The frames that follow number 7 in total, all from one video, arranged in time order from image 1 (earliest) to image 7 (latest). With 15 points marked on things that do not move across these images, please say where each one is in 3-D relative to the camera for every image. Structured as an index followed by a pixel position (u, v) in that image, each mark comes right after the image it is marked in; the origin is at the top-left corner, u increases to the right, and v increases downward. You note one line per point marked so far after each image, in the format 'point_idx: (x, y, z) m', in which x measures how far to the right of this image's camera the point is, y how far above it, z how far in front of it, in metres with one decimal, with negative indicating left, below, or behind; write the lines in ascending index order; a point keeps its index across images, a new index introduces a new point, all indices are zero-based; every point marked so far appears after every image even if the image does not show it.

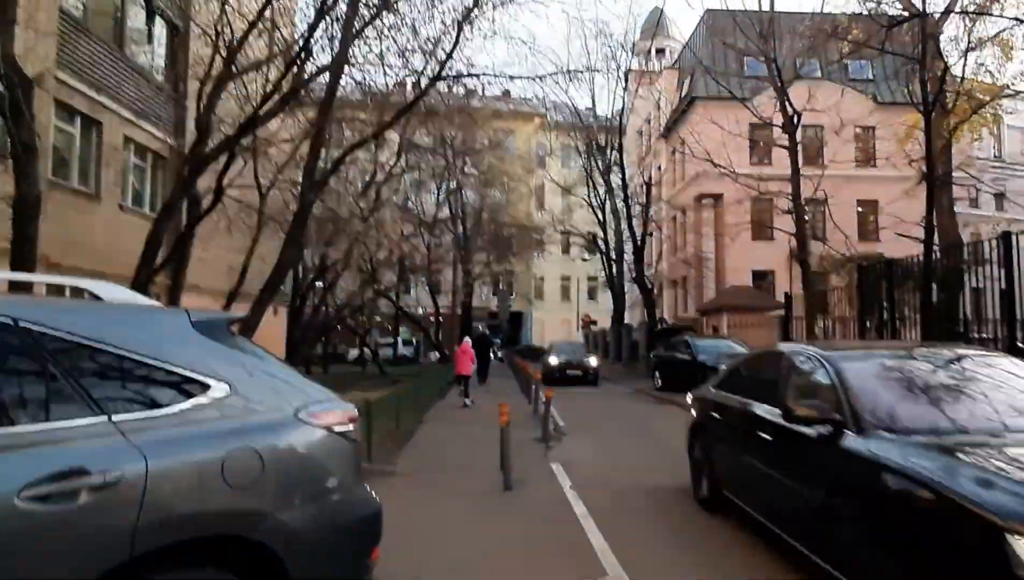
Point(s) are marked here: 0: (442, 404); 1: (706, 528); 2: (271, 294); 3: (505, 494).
0: (-1.8, -2.9, +16.8) m
1: (+2.0, -2.5, +6.9) m
2: (-3.9, -0.1, +10.7) m
3: (-0.1, -2.5, +8.2) m
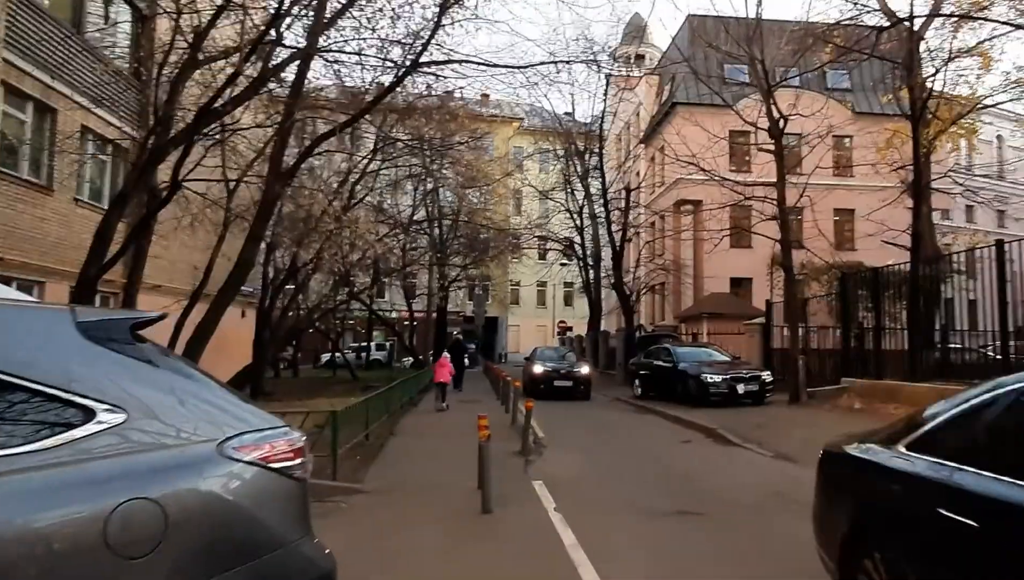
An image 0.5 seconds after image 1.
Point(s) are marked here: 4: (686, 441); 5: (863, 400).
0: (-2.3, -3.0, +16.1) m
1: (+1.8, -2.5, +6.3) m
2: (-4.2, -0.1, +9.9) m
3: (-0.3, -2.5, +7.5) m
4: (+3.2, -2.8, +12.3) m
5: (+8.0, -2.5, +15.3) m
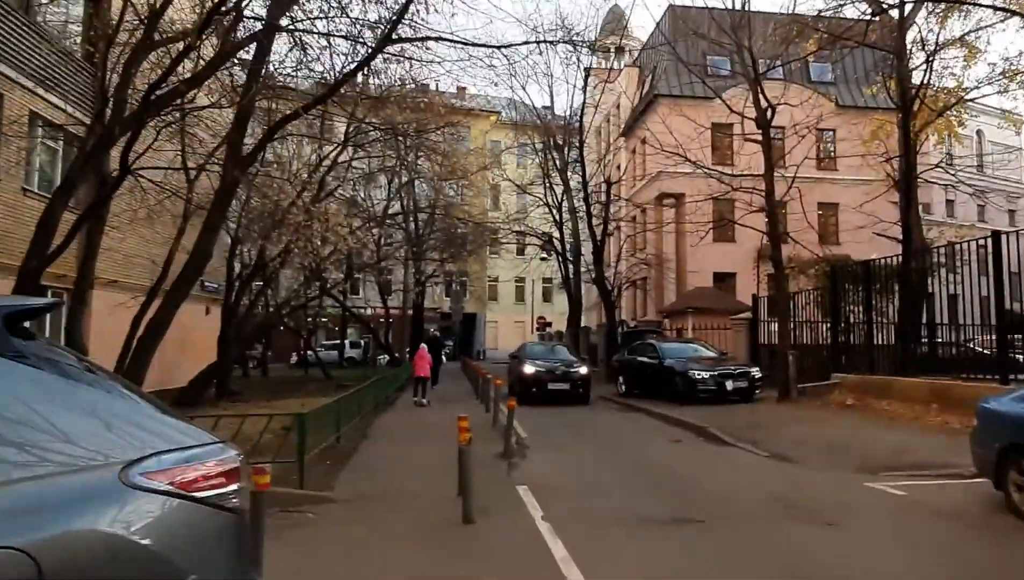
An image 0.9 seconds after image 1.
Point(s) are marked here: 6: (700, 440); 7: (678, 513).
0: (-2.8, -2.8, +15.3) m
1: (+1.7, -2.4, +5.7) m
2: (-4.4, 0.0, +9.1) m
3: (-0.5, -2.4, +6.8) m
4: (+2.9, -2.6, +11.7) m
5: (+7.6, -2.4, +14.9) m
6: (+3.3, -2.6, +11.7) m
7: (+1.7, -2.3, +6.9) m
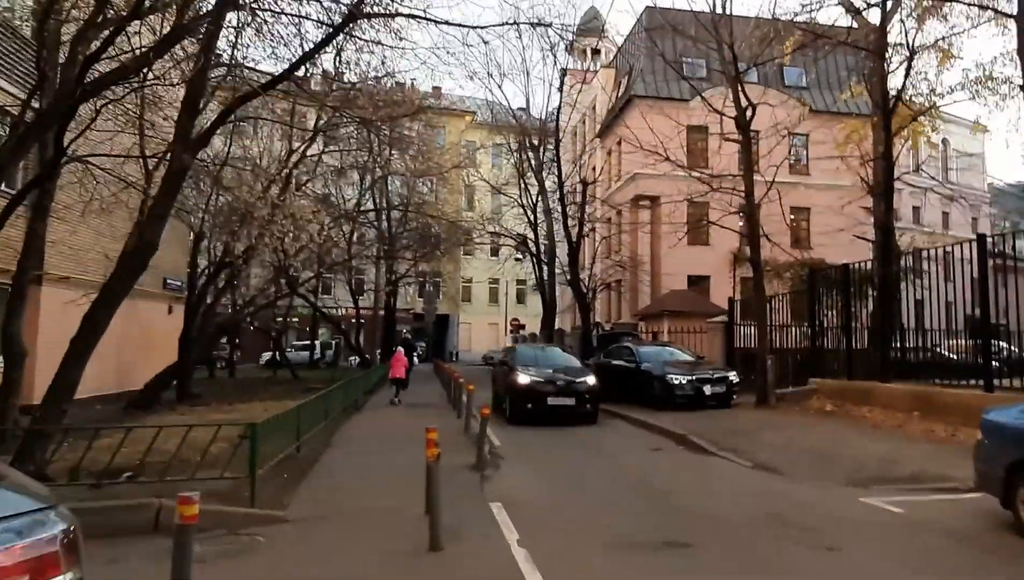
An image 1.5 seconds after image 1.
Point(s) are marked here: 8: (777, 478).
0: (-3.4, -2.8, +14.6) m
1: (+1.5, -2.4, +5.2) m
2: (-4.8, +0.1, +8.4) m
3: (-0.7, -2.4, +6.3) m
4: (+2.4, -2.7, +11.3) m
5: (+7.0, -2.4, +14.6) m
6: (+2.8, -2.7, +11.3) m
7: (+1.4, -2.4, +6.4) m
8: (+3.5, -2.5, +8.8) m
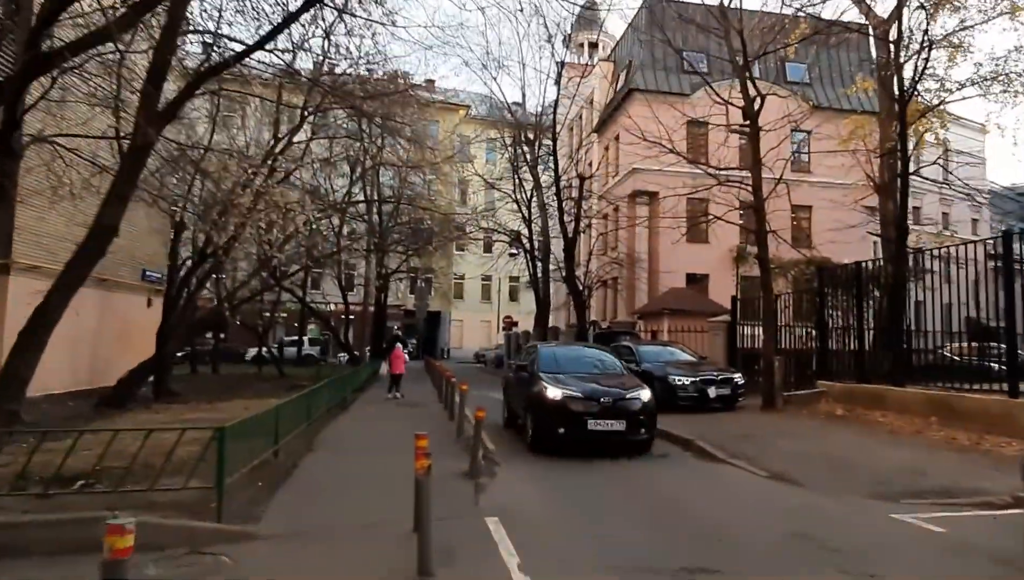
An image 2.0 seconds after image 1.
0: (-3.5, -2.7, +13.8) m
1: (+1.5, -2.4, +4.5) m
2: (-4.8, +0.2, +7.5) m
3: (-0.7, -2.3, +5.5) m
4: (+2.3, -2.6, +10.5) m
5: (+6.9, -2.4, +14.0) m
6: (+2.8, -2.6, +10.5) m
7: (+1.4, -2.3, +5.7) m
8: (+3.4, -2.4, +8.1) m
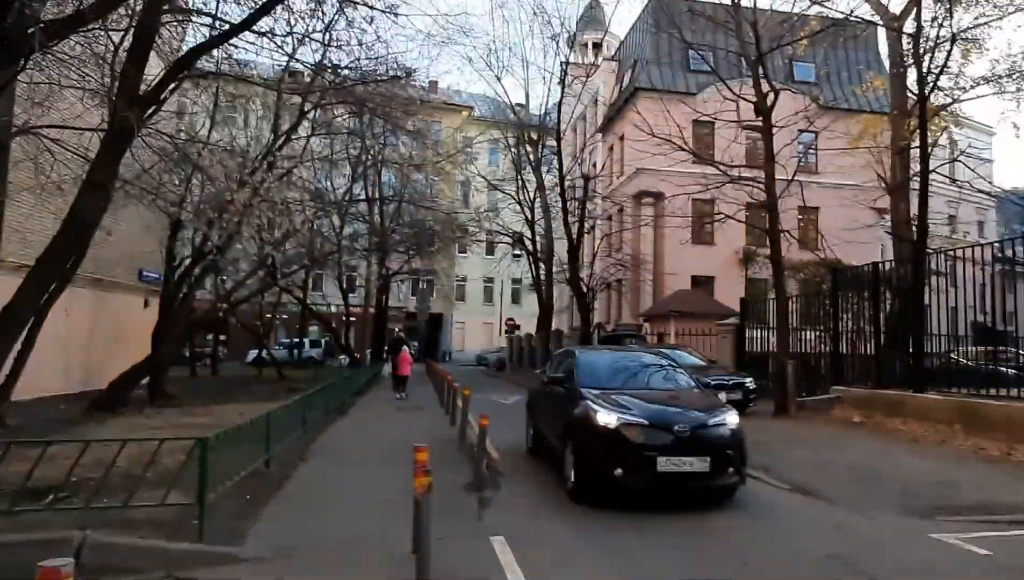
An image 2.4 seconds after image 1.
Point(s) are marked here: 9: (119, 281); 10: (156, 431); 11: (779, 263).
0: (-3.4, -2.7, +13.4) m
1: (+1.5, -2.3, +4.0) m
2: (-4.7, +0.2, +7.1) m
3: (-0.7, -2.3, +5.0) m
4: (+2.4, -2.6, +10.1) m
5: (+7.0, -2.5, +13.5) m
6: (+2.8, -2.6, +10.1) m
7: (+1.5, -2.3, +5.2) m
8: (+3.5, -2.4, +7.6) m
9: (-11.6, +0.3, +19.9) m
10: (-6.1, -2.4, +11.5) m
11: (+5.7, +0.6, +14.4) m
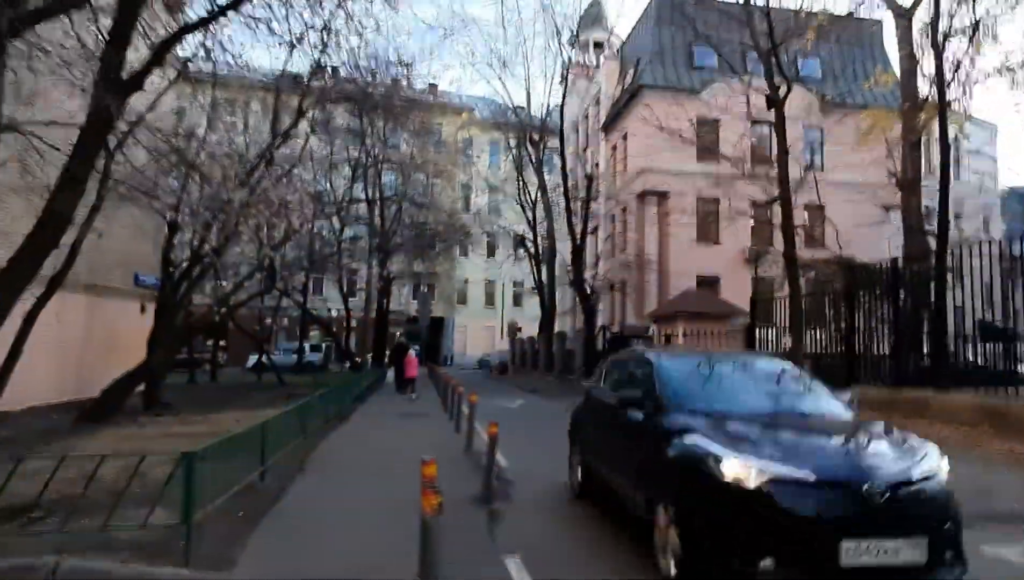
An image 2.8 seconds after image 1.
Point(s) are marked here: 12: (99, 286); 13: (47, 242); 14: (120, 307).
0: (-3.3, -2.7, +12.9) m
1: (+1.7, -2.3, +3.5) m
2: (-4.6, +0.2, +6.6) m
3: (-0.6, -2.3, +4.5) m
4: (+2.6, -2.6, +9.6) m
5: (+7.1, -2.4, +13.0) m
6: (+3.0, -2.6, +9.6) m
7: (+1.6, -2.2, +4.7) m
8: (+3.6, -2.4, +7.1) m
9: (-11.5, +0.1, +19.4) m
10: (-6.0, -2.5, +11.1) m
11: (+5.8, +0.6, +14.0) m
12: (-11.4, +0.1, +18.4) m
13: (-4.9, +0.5, +7.2) m
14: (-11.6, -0.5, +19.8) m
